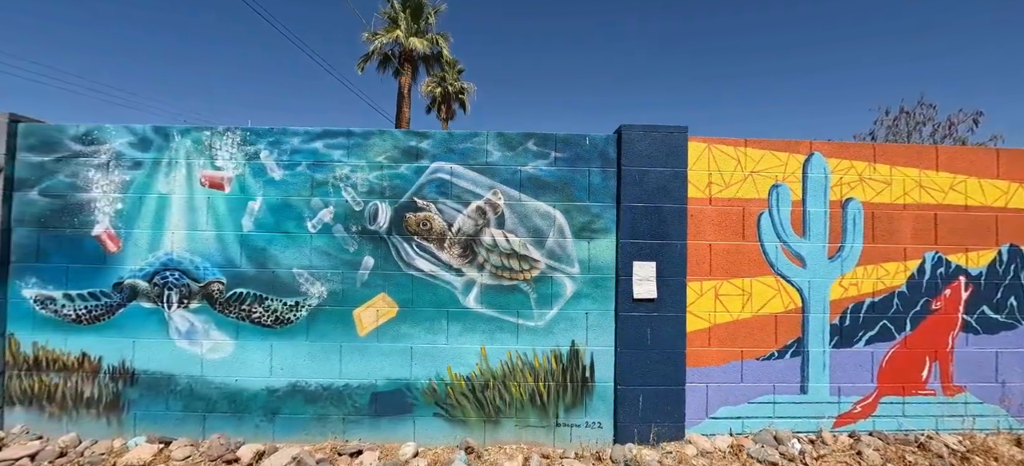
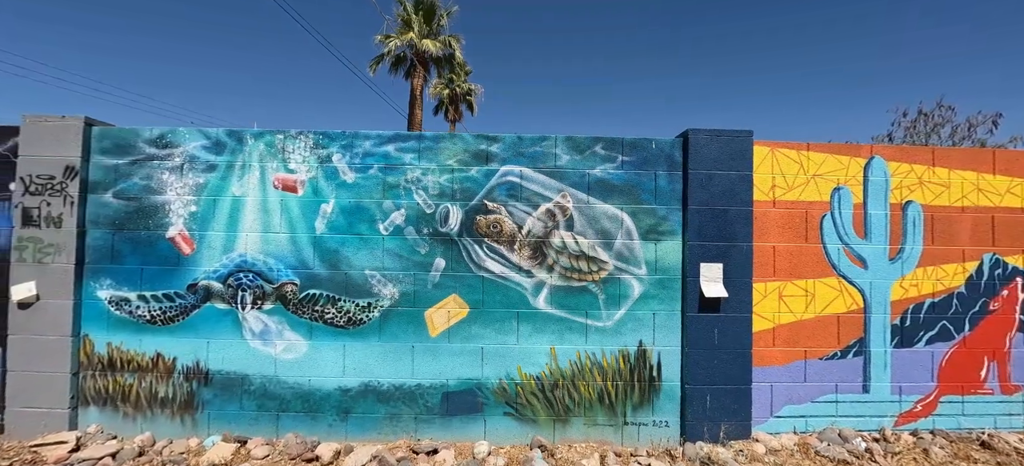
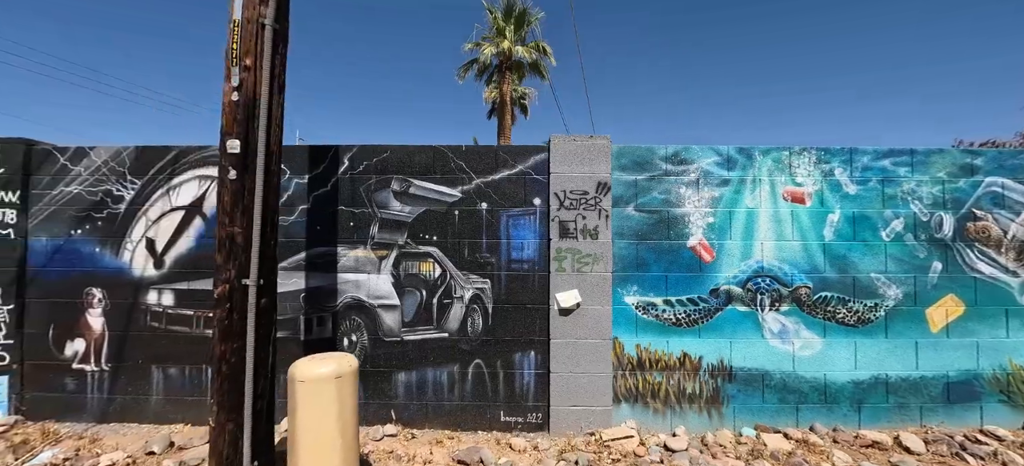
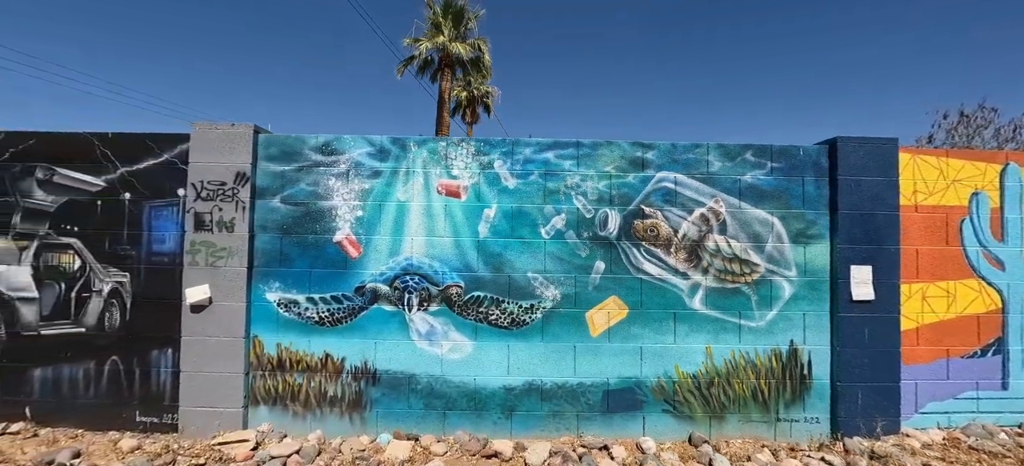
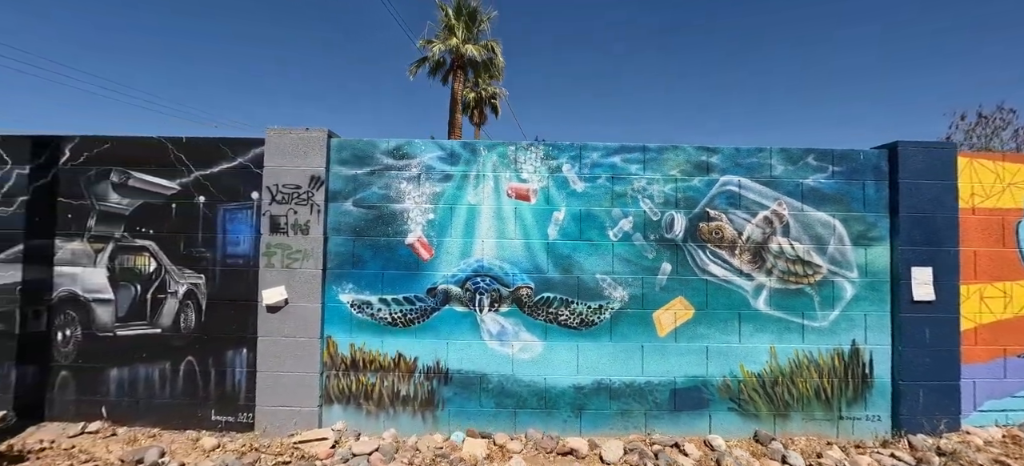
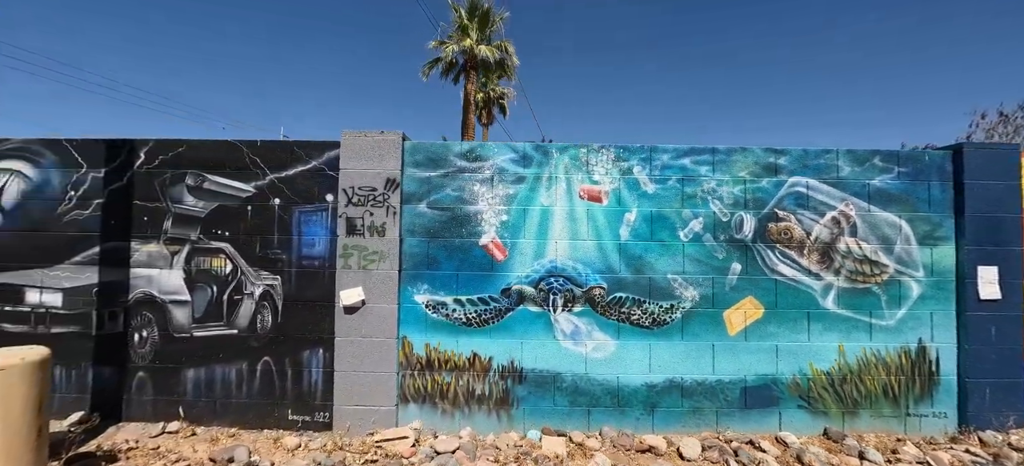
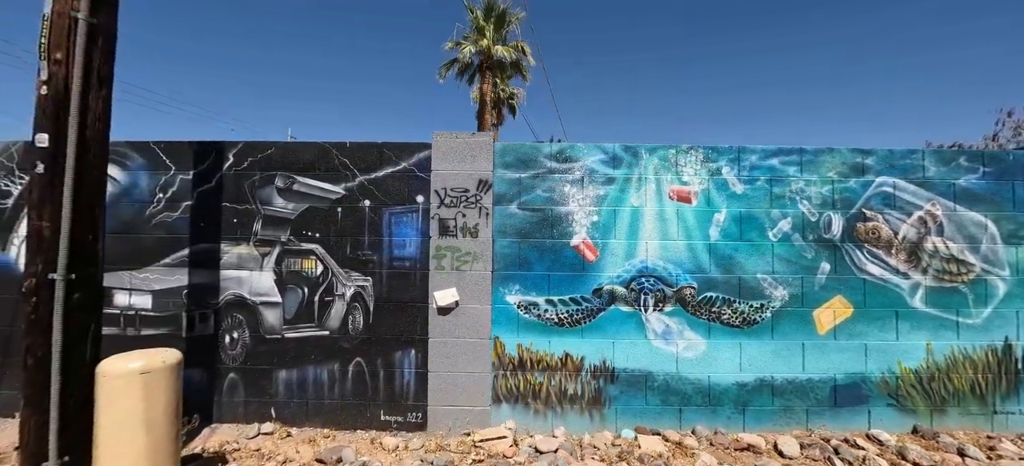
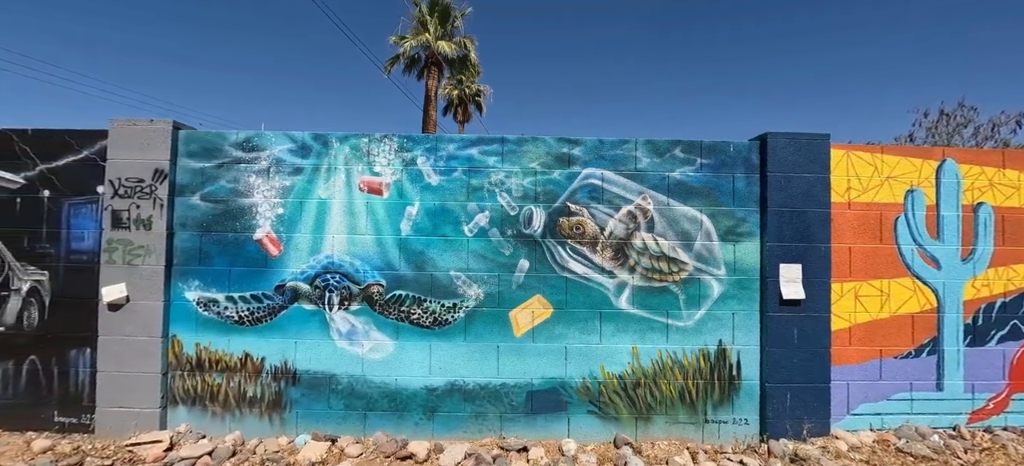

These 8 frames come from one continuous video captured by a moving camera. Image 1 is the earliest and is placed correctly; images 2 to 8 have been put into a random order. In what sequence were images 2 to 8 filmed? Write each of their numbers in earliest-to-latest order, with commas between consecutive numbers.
2, 8, 4, 5, 6, 7, 3
